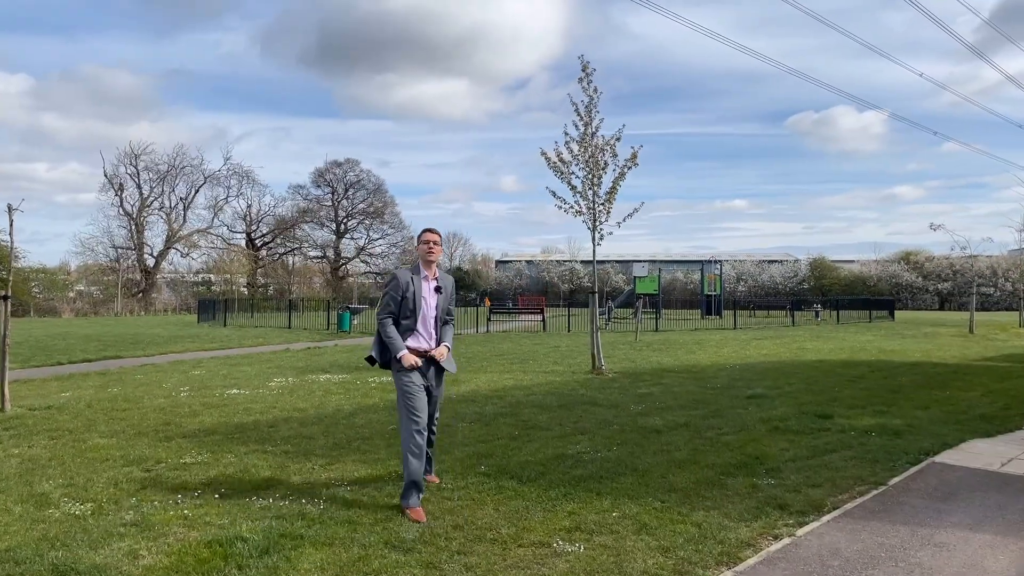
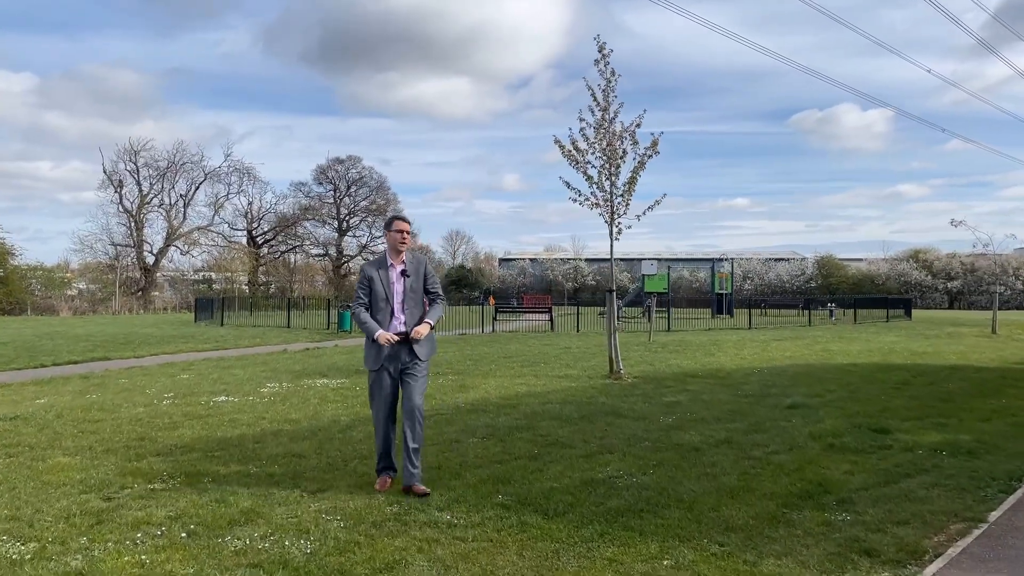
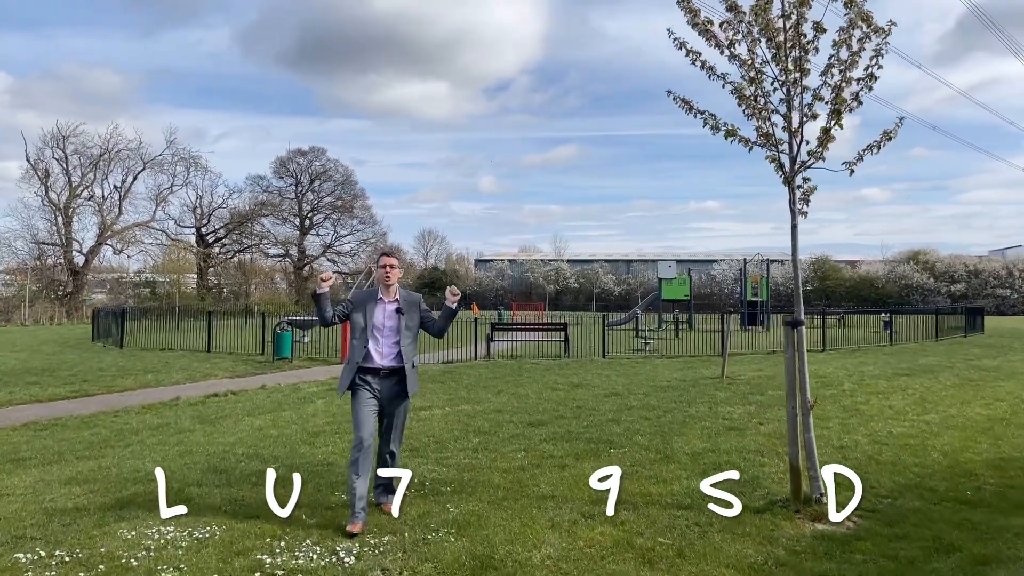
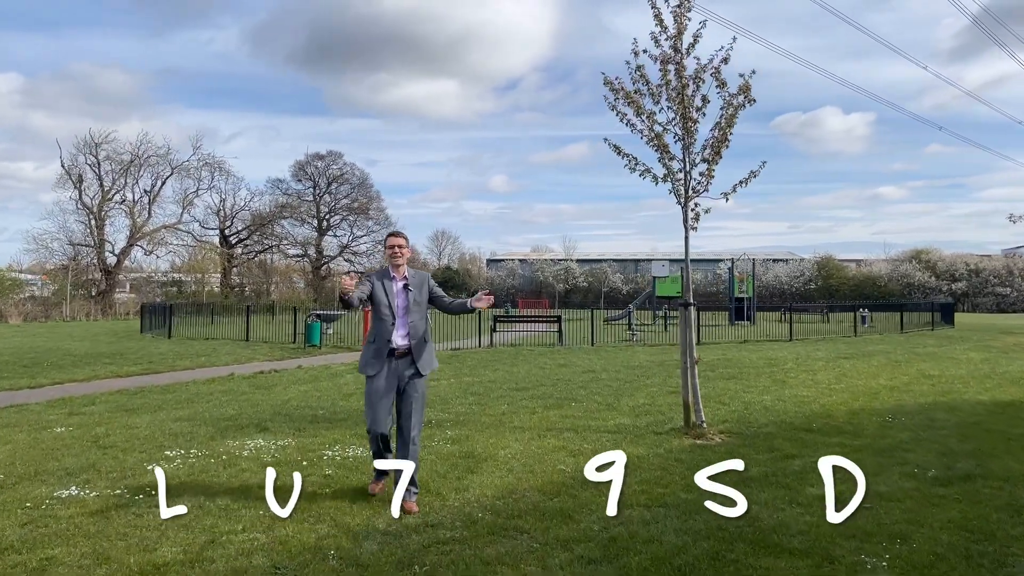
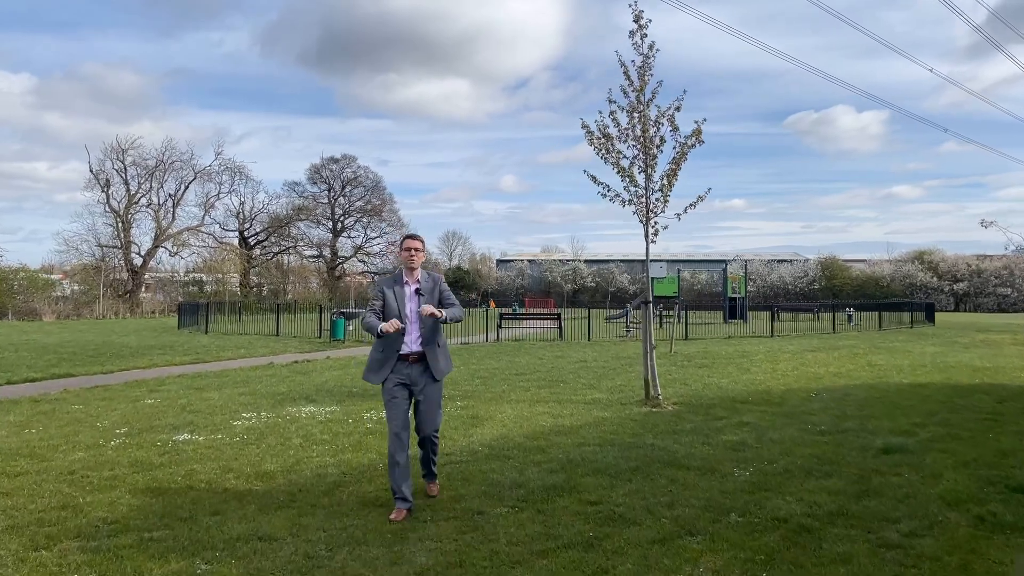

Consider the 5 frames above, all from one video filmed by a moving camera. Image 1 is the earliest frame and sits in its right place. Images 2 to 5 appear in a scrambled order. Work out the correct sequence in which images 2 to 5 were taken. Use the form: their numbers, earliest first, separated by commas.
2, 5, 4, 3
